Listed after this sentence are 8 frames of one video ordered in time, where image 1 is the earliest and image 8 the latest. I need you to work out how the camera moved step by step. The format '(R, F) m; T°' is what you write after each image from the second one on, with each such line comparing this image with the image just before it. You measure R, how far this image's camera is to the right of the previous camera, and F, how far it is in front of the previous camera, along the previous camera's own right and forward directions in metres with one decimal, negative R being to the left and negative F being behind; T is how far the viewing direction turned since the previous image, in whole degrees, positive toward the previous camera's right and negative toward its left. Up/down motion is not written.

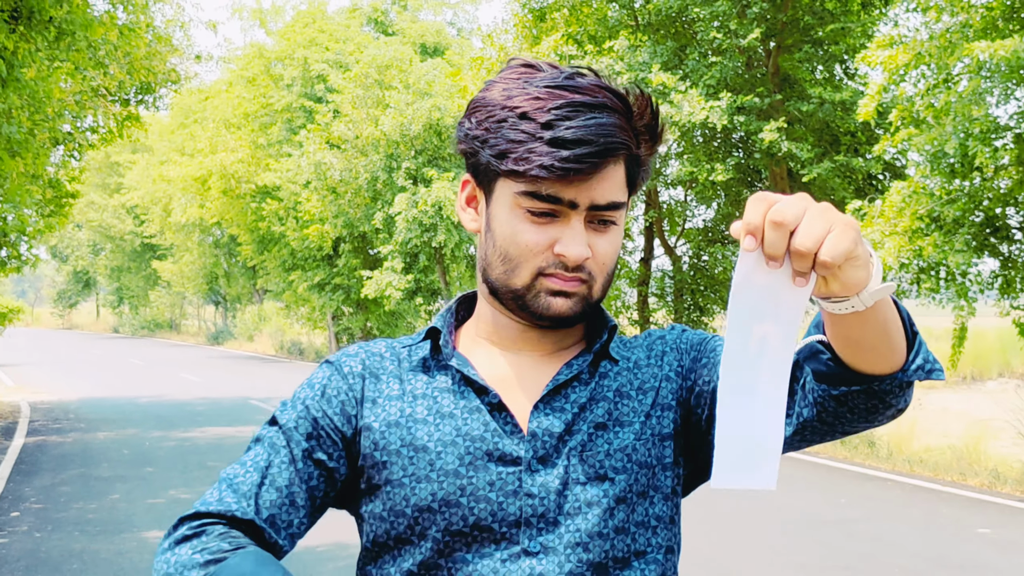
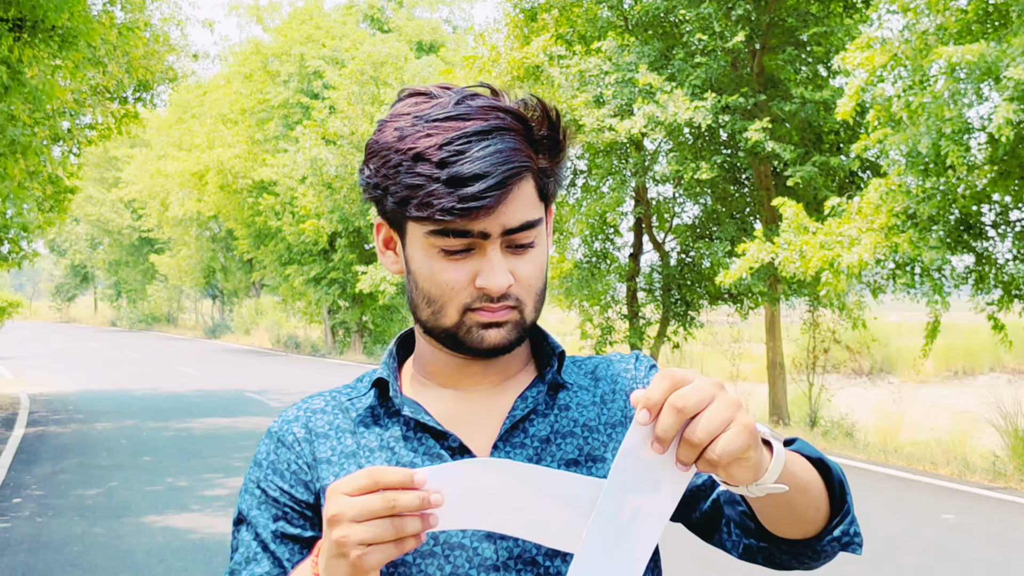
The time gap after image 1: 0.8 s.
(+0.1, -0.3) m; 0°
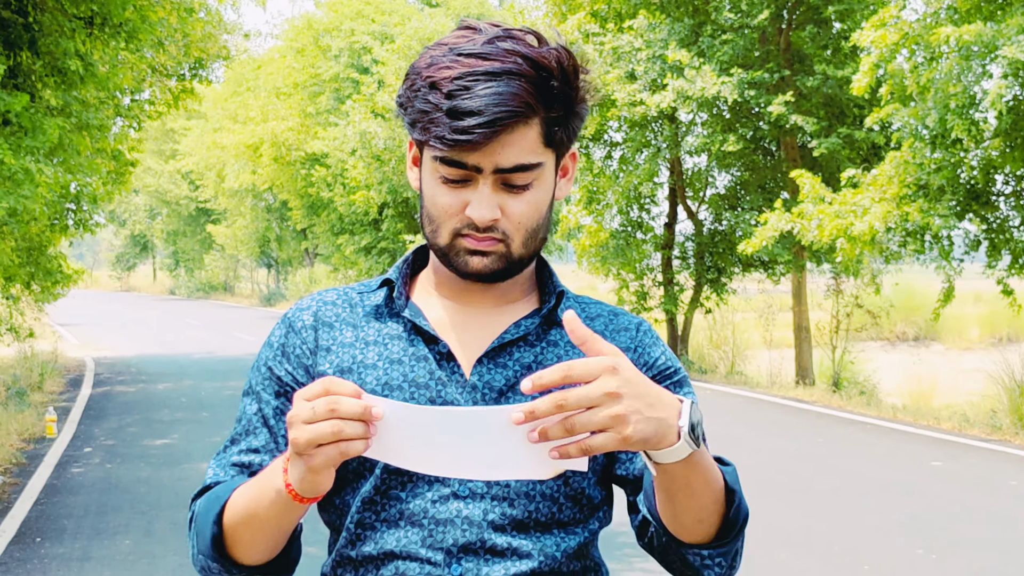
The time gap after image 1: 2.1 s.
(+0.2, -0.7) m; -2°
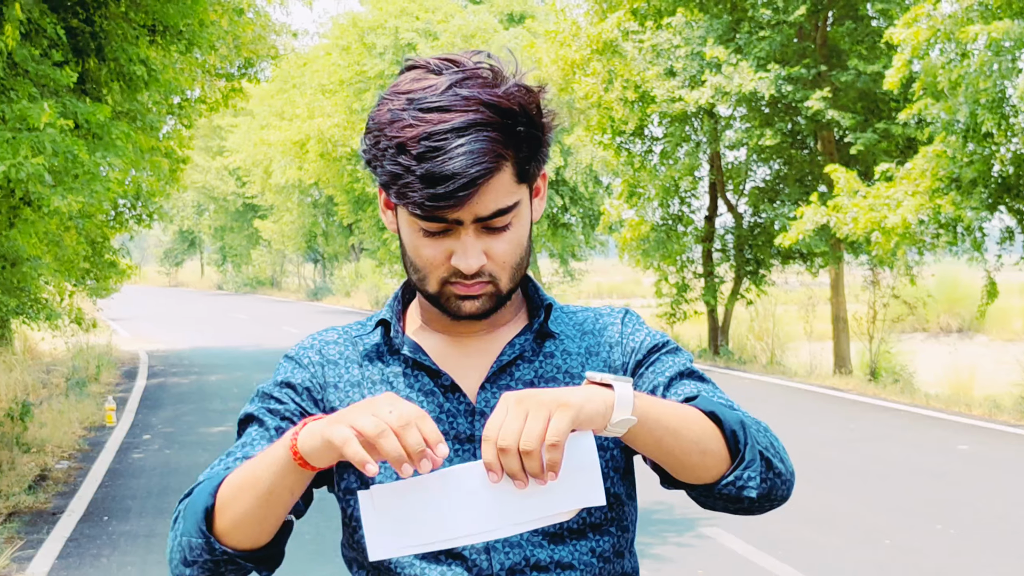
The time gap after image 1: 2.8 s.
(0.0, -0.3) m; -2°
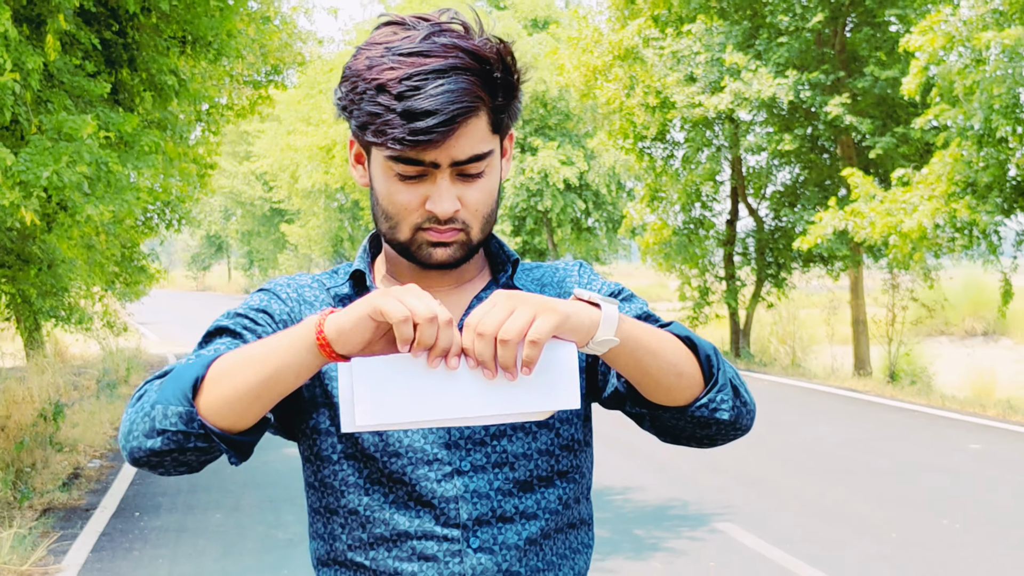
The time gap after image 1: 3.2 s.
(0.0, -0.2) m; -1°
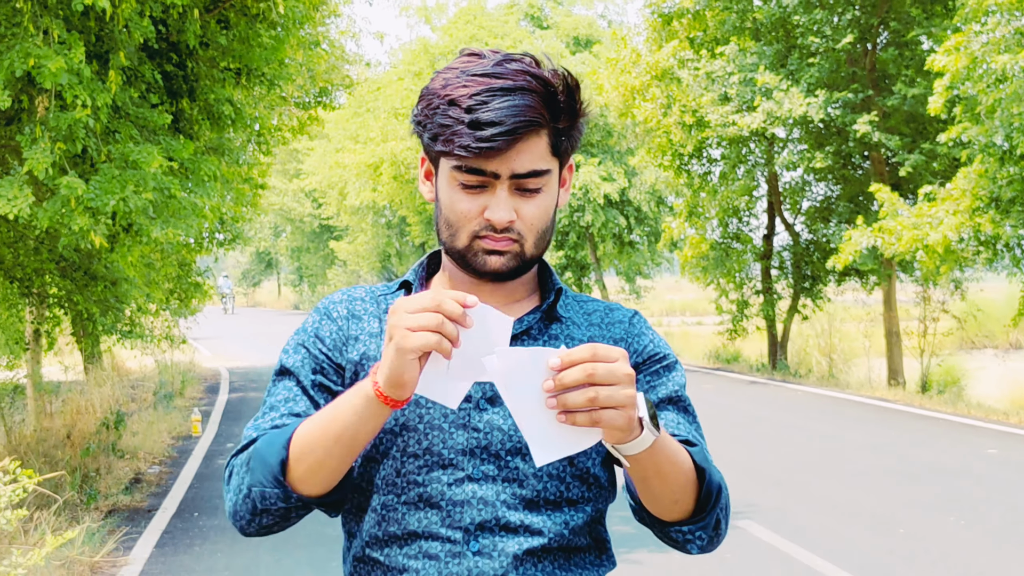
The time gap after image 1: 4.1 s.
(+0.1, -0.5) m; -2°
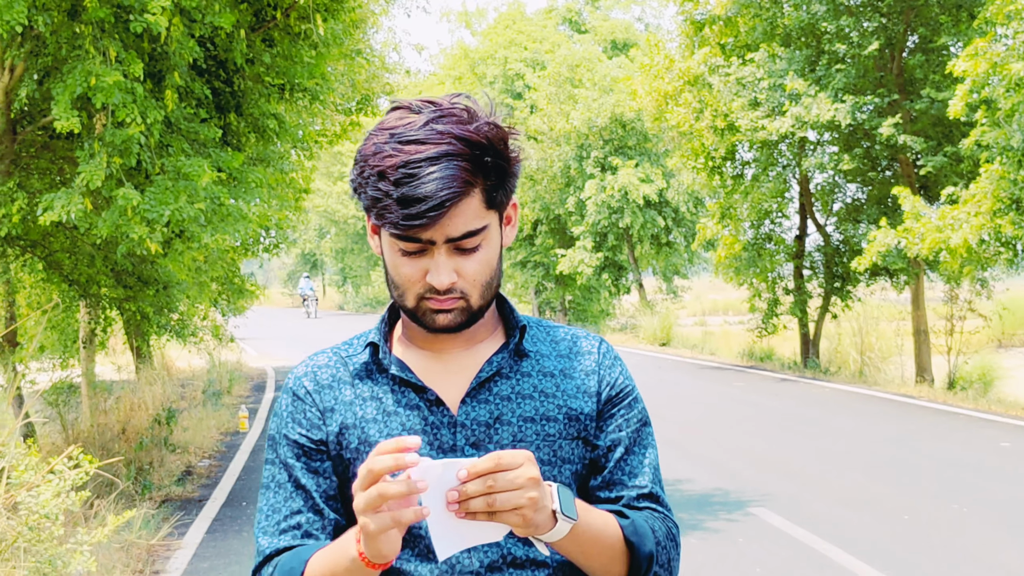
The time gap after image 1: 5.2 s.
(+0.1, -0.4) m; -2°
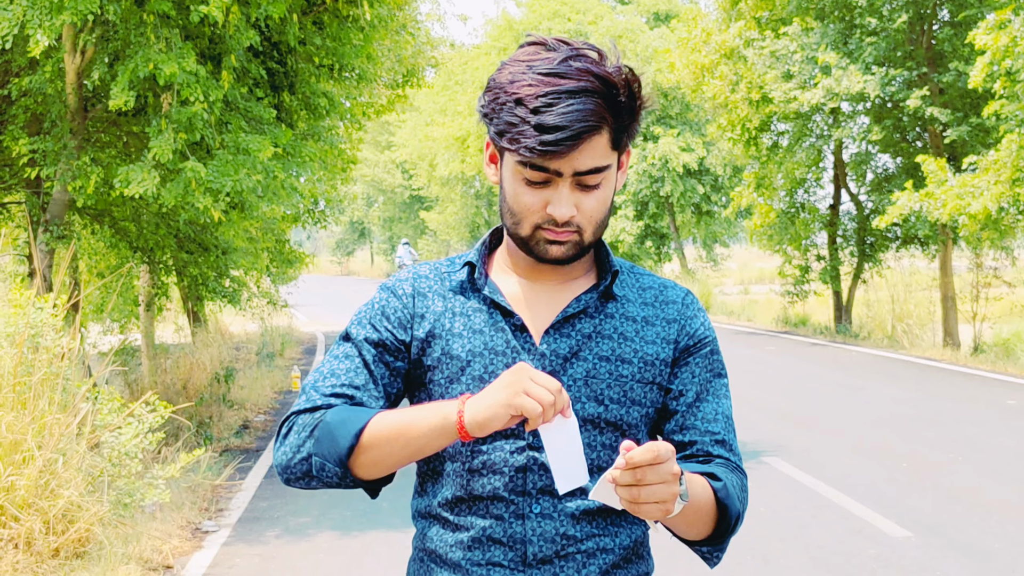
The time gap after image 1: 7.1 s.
(+0.1, -0.6) m; -2°
